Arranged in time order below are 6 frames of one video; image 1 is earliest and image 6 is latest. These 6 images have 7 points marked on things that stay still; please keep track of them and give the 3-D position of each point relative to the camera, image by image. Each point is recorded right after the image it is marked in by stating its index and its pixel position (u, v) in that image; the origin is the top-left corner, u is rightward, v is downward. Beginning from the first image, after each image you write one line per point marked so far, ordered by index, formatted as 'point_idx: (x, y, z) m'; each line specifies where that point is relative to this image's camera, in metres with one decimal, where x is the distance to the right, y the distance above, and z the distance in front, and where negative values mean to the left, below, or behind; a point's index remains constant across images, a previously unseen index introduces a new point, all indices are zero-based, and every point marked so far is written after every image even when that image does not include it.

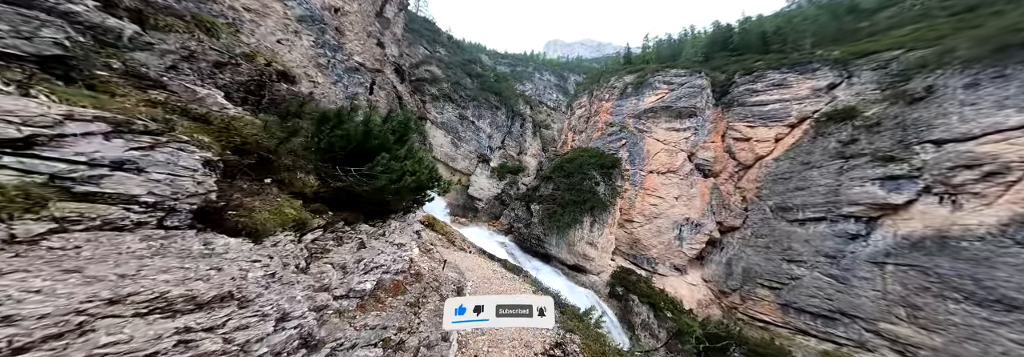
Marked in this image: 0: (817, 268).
0: (+18.3, -5.4, +11.9) m
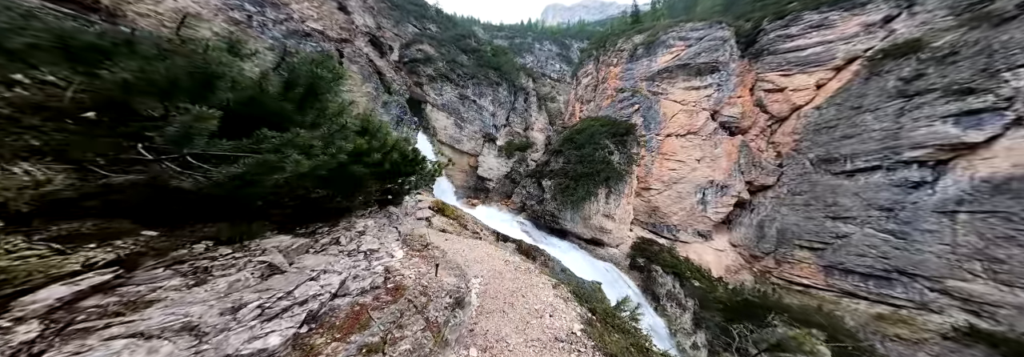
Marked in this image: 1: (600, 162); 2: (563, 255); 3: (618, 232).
0: (+19.2, -2.4, +10.6) m
1: (+8.5, +1.6, +19.2) m
2: (+4.1, -6.2, +16.8) m
3: (+9.5, -4.7, +17.7) m
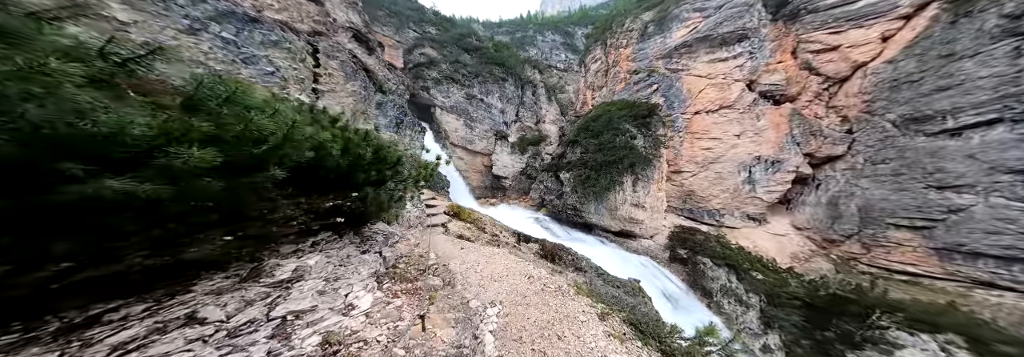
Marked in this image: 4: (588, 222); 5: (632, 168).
0: (+20.1, -0.5, +8.1) m
1: (+9.8, +2.7, +17.6) m
2: (+6.0, -5.5, +15.6) m
3: (+11.3, -3.5, +16.0) m
4: (+6.8, -3.9, +17.8) m
5: (+10.2, +0.9, +16.8) m
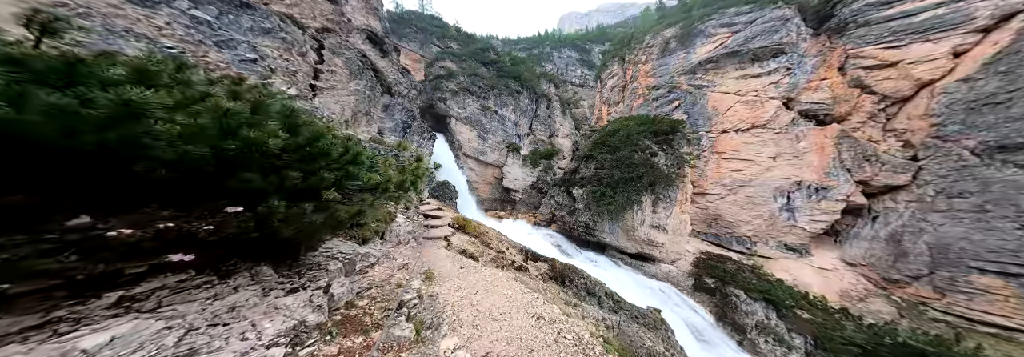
0: (+20.4, -2.0, +6.3) m
1: (+10.9, +1.1, +16.5) m
2: (+6.6, -6.8, +14.4) m
3: (+11.9, -5.1, +14.5) m
4: (+7.6, -5.3, +16.6) m
5: (+11.1, -0.6, +15.6) m
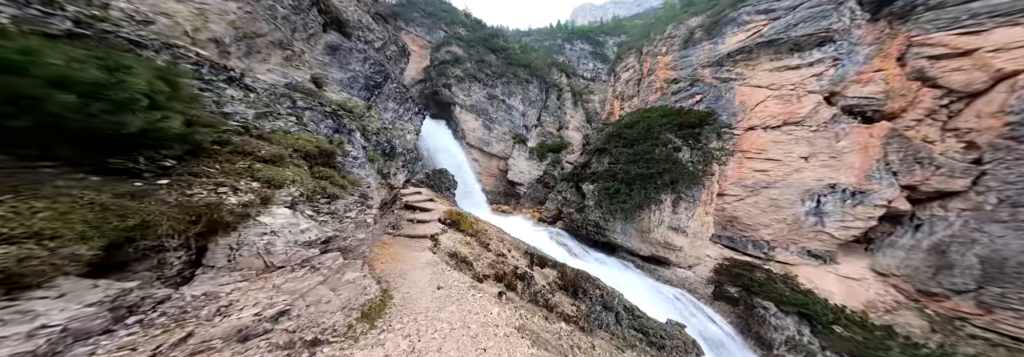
0: (+20.4, -2.2, +4.0) m
1: (+11.4, +1.4, +14.5) m
2: (+6.8, -6.4, +12.7) m
3: (+12.2, -4.8, +12.6) m
4: (+7.9, -4.9, +14.9) m
5: (+11.5, -0.4, +13.6) m
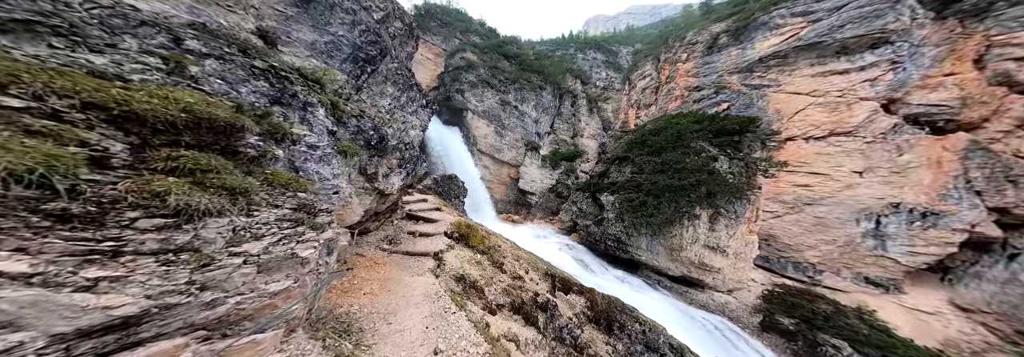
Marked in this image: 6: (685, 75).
0: (+20.8, -2.9, +1.4) m
1: (+12.6, +0.6, +12.6) m
2: (+7.6, -7.0, +10.8) m
3: (+13.0, -5.6, +10.4) m
4: (+8.9, -5.7, +12.9) m
5: (+12.6, -1.2, +11.6) m
6: (+18.0, +11.0, +17.9) m
